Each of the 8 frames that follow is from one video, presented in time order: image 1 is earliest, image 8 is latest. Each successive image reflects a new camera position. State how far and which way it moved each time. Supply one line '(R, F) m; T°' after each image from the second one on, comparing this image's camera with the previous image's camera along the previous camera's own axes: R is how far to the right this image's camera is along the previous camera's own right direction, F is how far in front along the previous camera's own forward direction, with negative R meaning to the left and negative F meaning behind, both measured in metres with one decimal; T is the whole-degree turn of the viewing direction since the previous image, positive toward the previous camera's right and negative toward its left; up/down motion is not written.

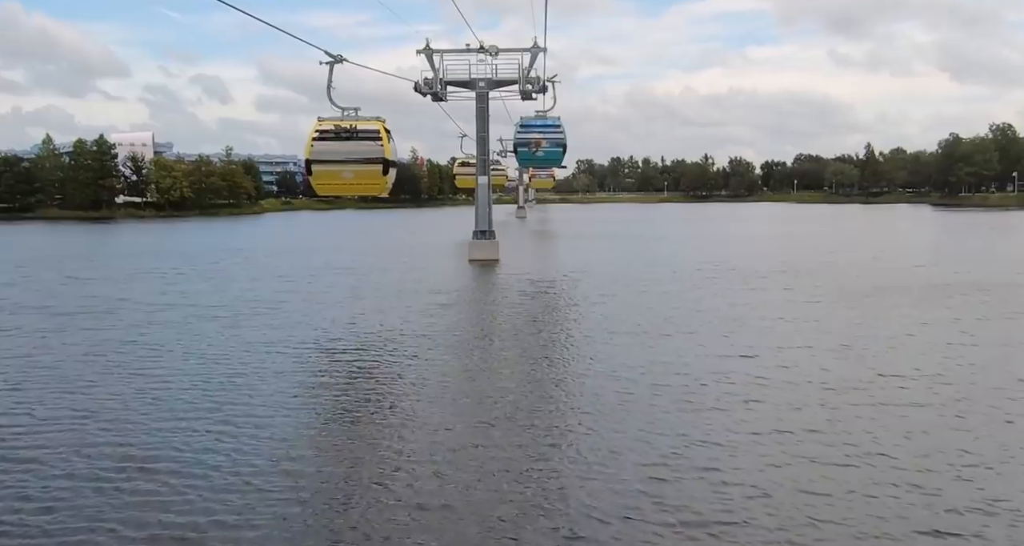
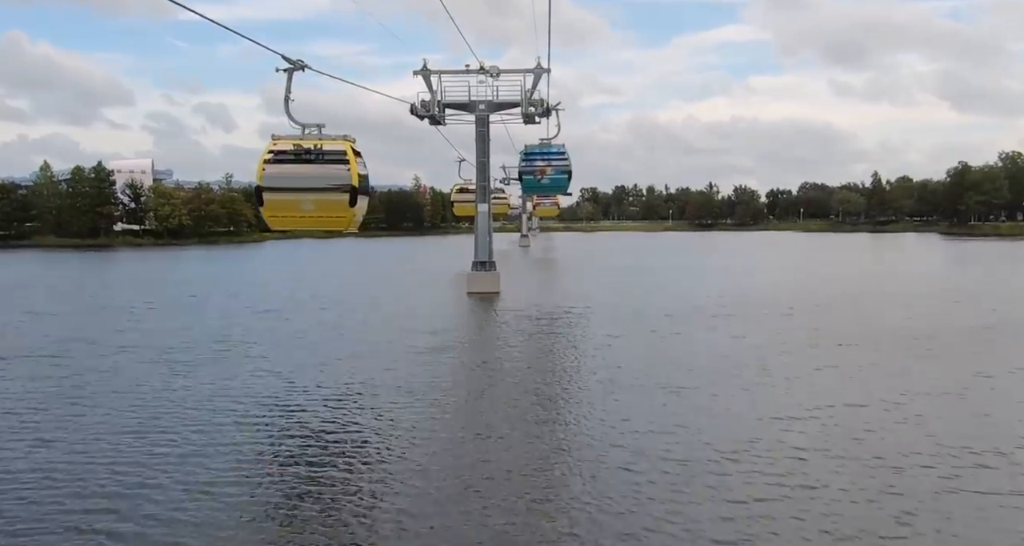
(+0.1, +2.1) m; 0°
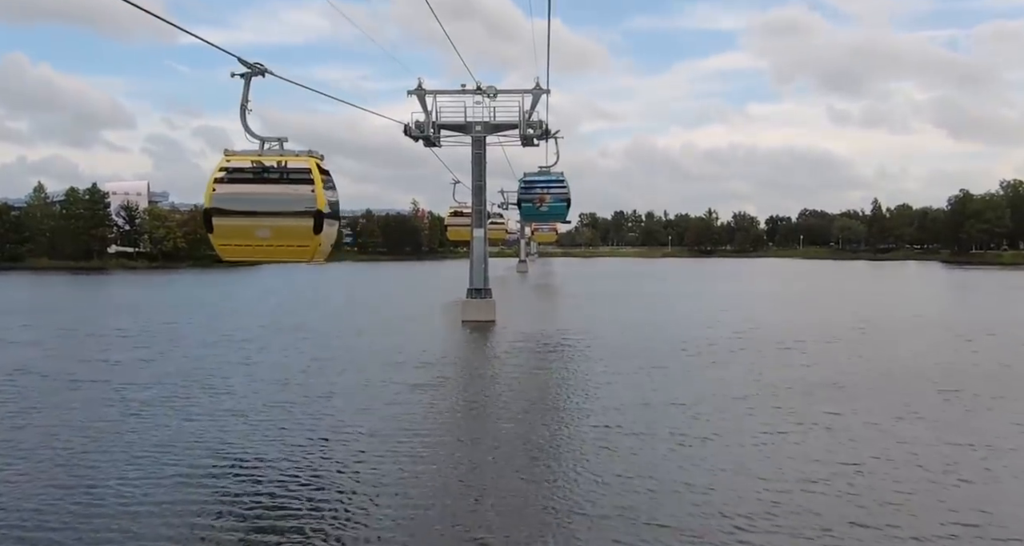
(+0.1, +1.4) m; 0°
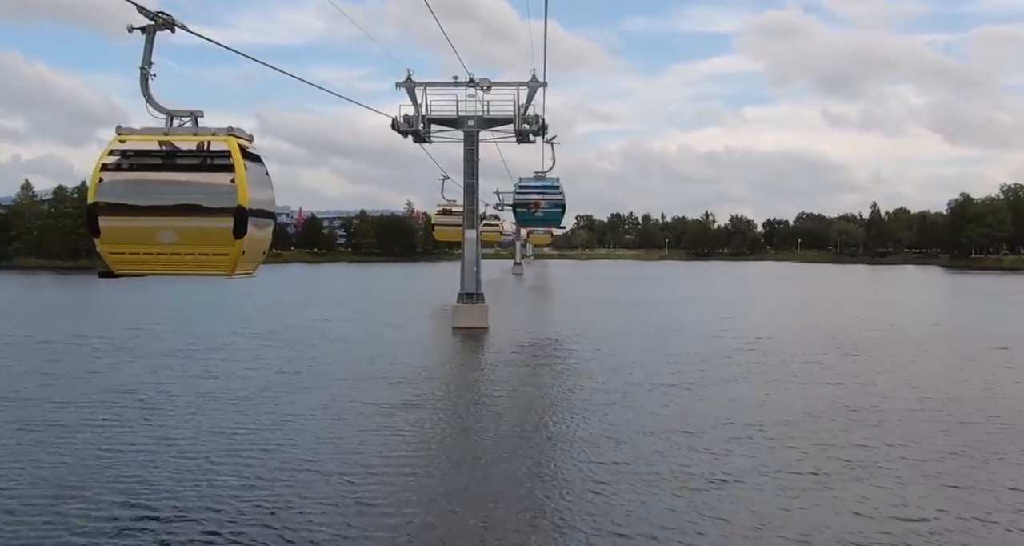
(+0.1, +1.8) m; 0°
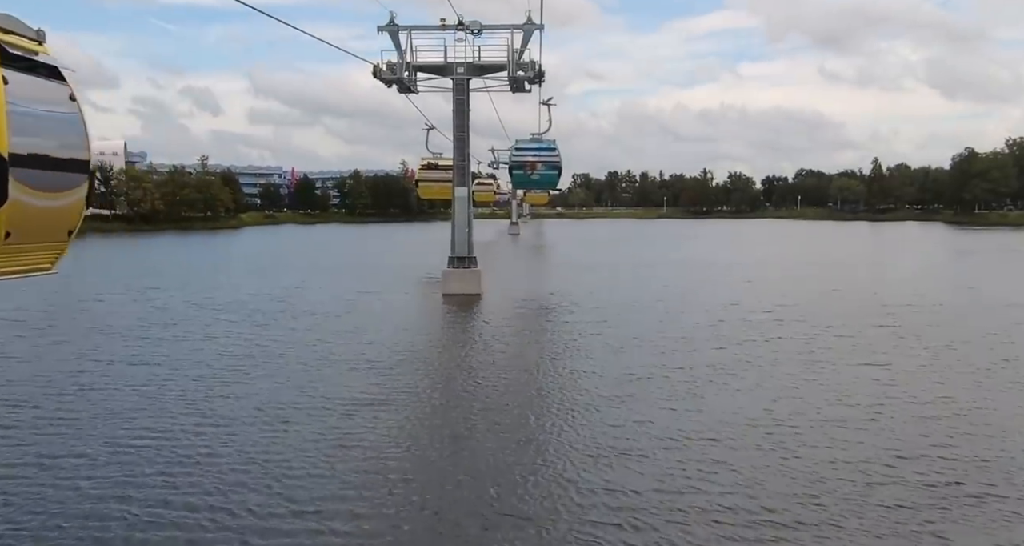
(+0.1, +2.3) m; 0°
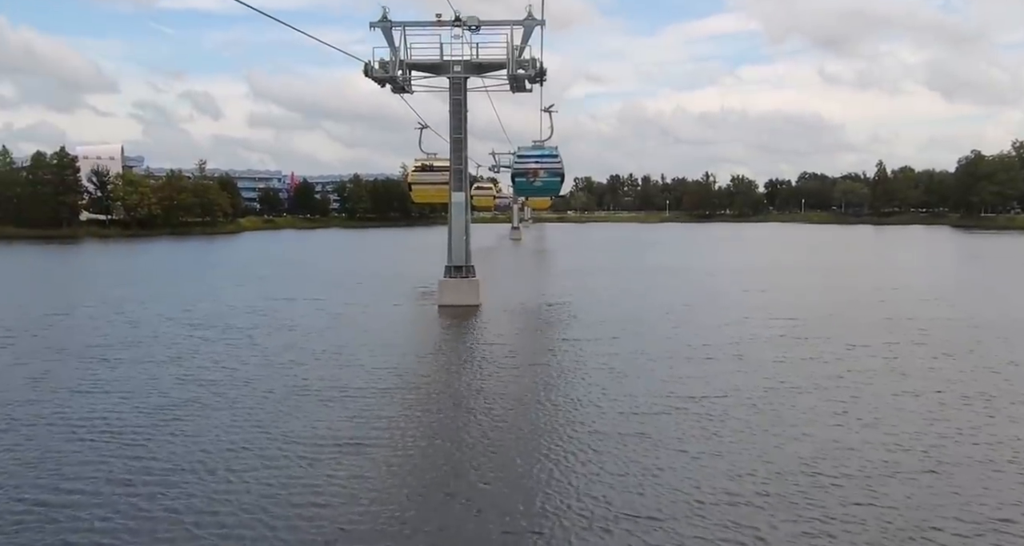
(0.0, +1.5) m; 0°
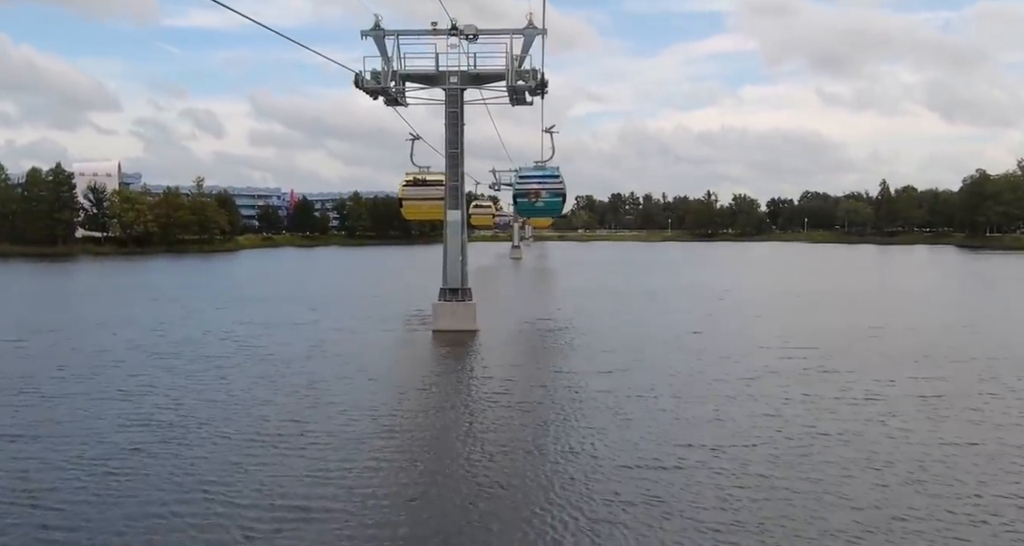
(0.0, +1.6) m; 0°
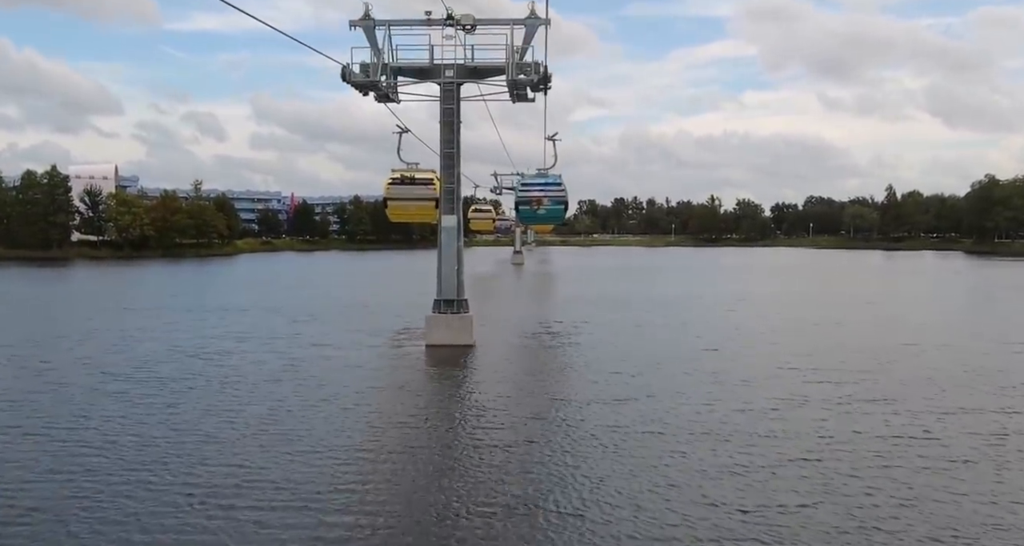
(+0.1, +1.9) m; 0°
